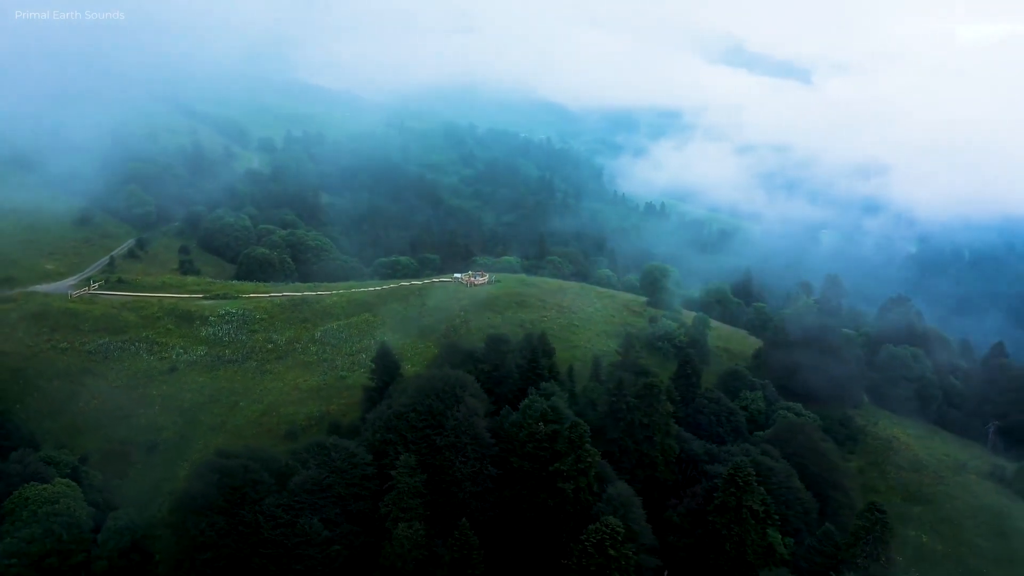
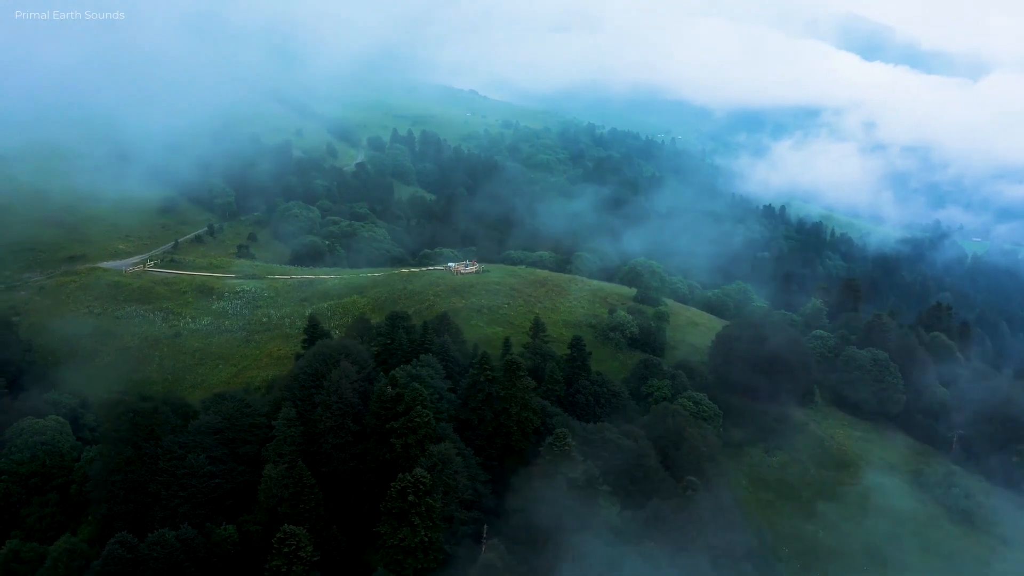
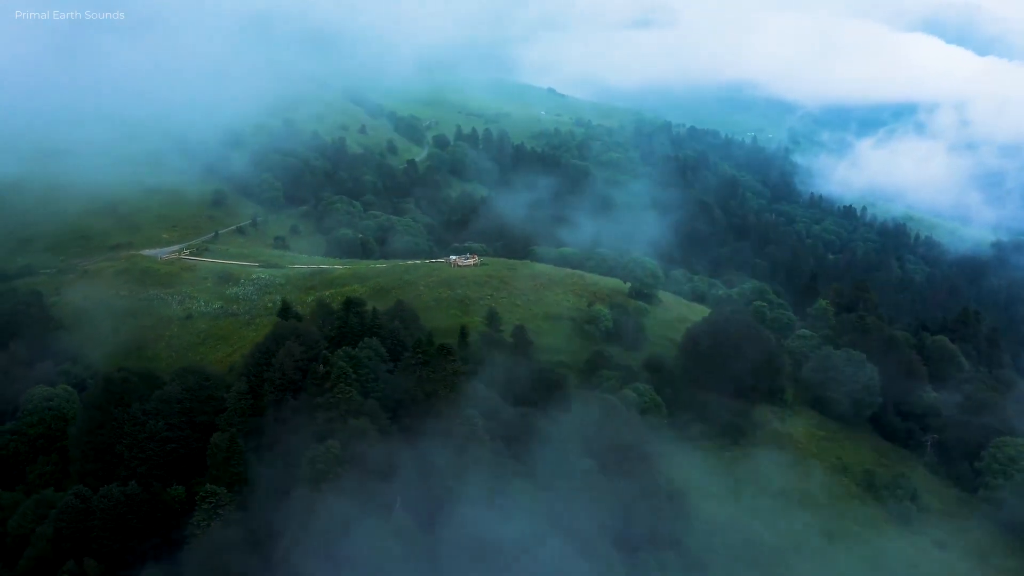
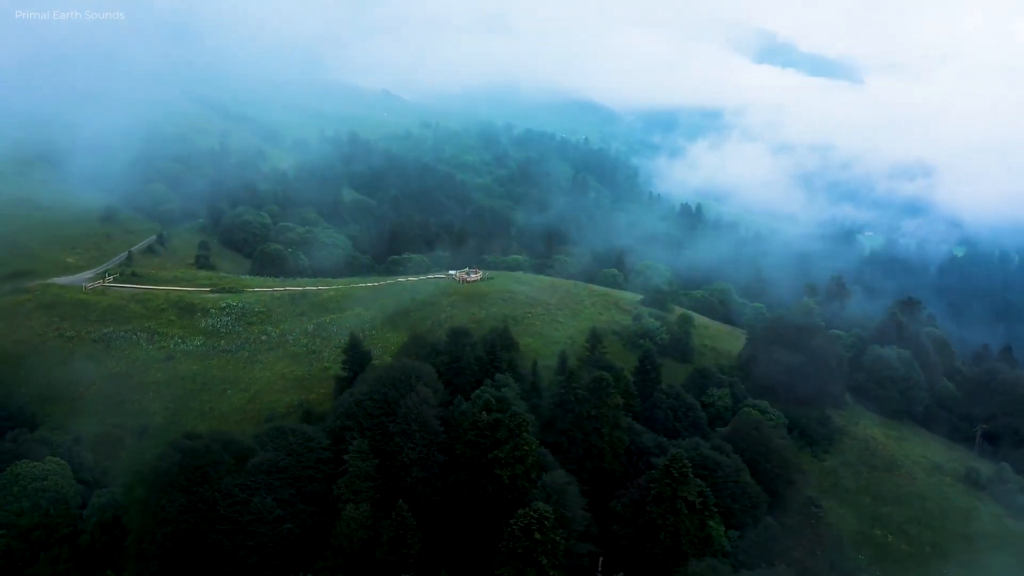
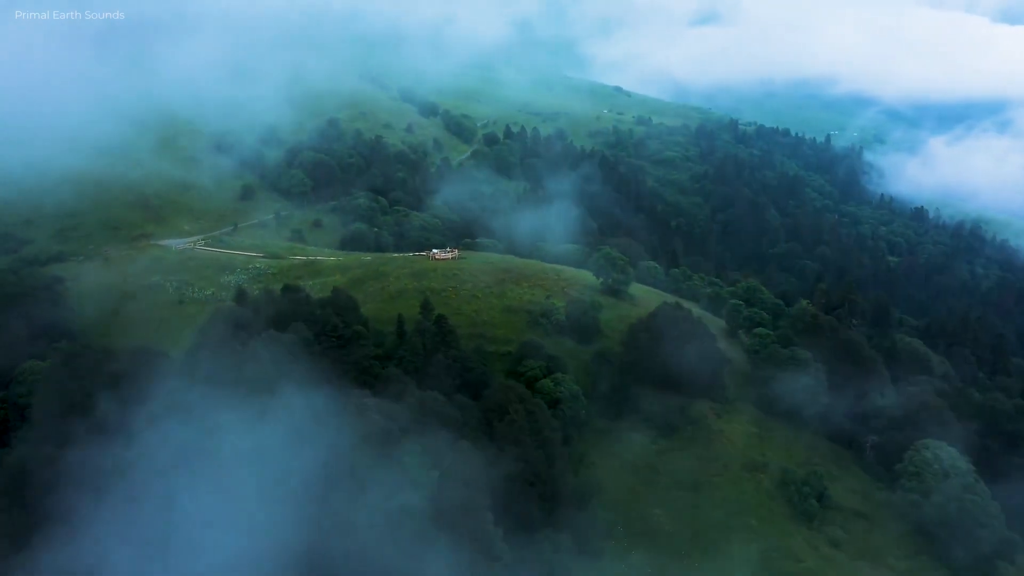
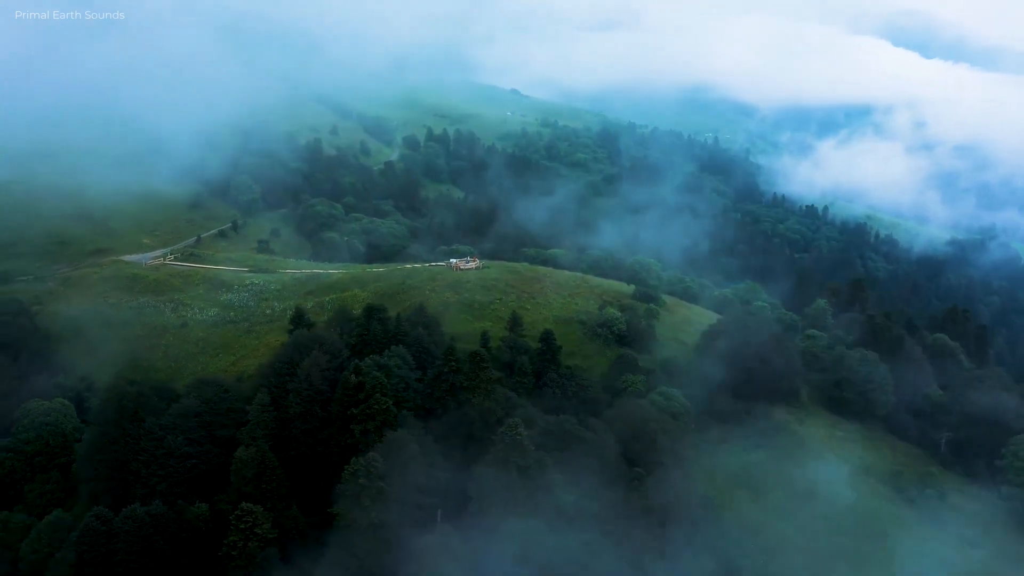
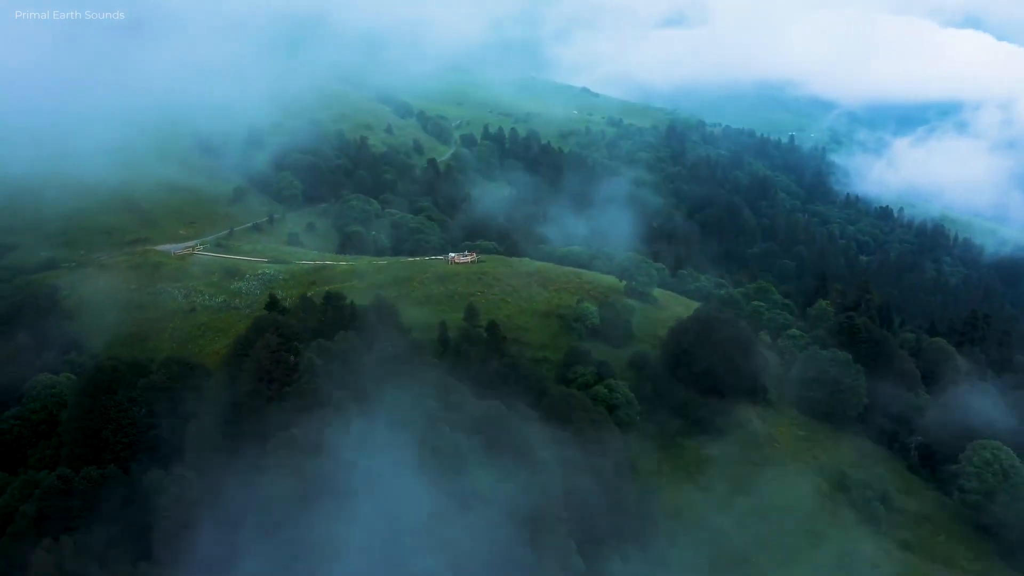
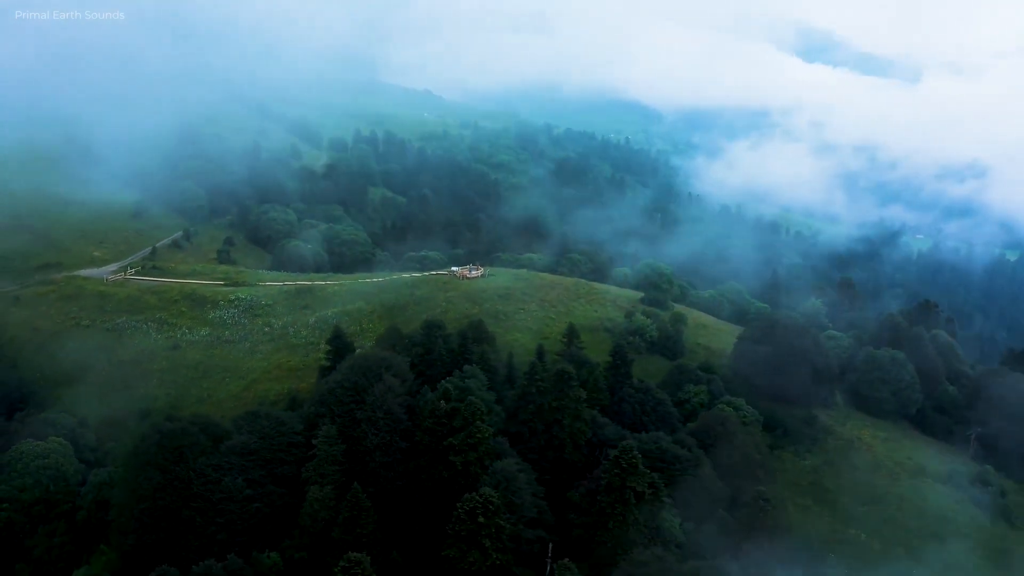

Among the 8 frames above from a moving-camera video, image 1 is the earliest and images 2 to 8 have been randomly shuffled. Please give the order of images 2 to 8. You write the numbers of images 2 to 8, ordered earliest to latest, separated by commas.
4, 8, 2, 6, 3, 7, 5
